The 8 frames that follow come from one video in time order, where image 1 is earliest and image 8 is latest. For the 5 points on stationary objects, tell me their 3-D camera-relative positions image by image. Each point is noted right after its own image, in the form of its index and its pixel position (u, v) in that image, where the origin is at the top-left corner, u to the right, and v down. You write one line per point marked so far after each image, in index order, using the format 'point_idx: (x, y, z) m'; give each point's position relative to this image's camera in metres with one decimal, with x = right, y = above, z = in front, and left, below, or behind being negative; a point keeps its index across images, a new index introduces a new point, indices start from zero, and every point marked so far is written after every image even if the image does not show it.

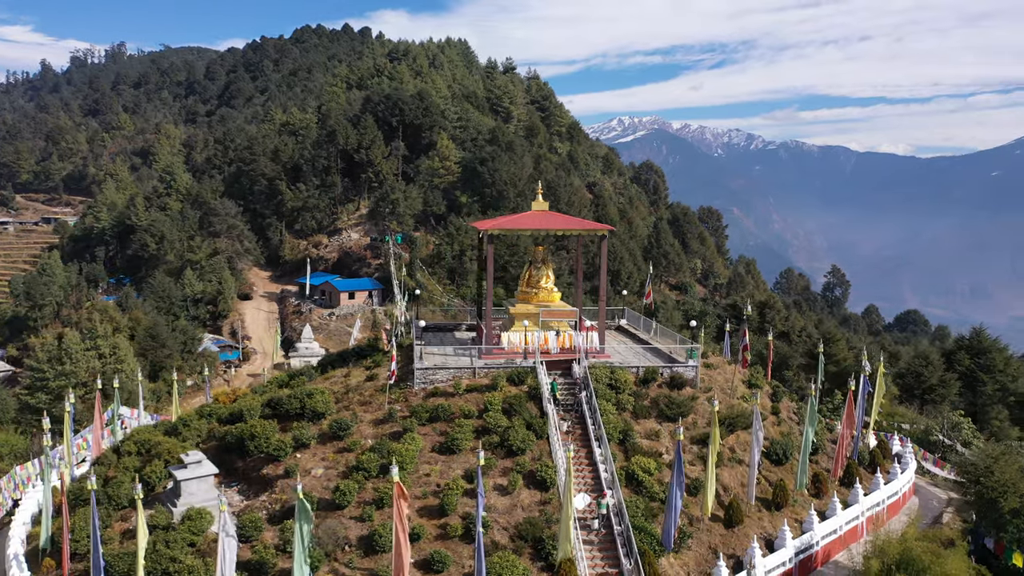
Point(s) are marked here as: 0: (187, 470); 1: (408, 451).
0: (-7.0, -3.9, +17.3) m
1: (-2.2, -3.5, +17.4) m
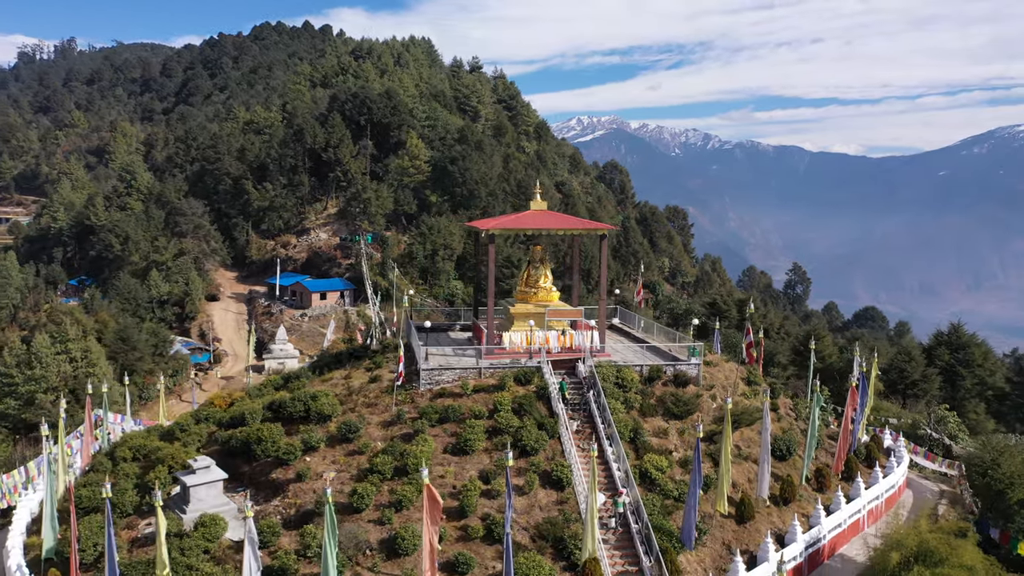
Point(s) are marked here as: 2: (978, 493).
0: (-6.6, -3.9, +17.0) m
1: (-1.9, -3.5, +17.3) m
2: (+9.9, -4.3, +17.1) m
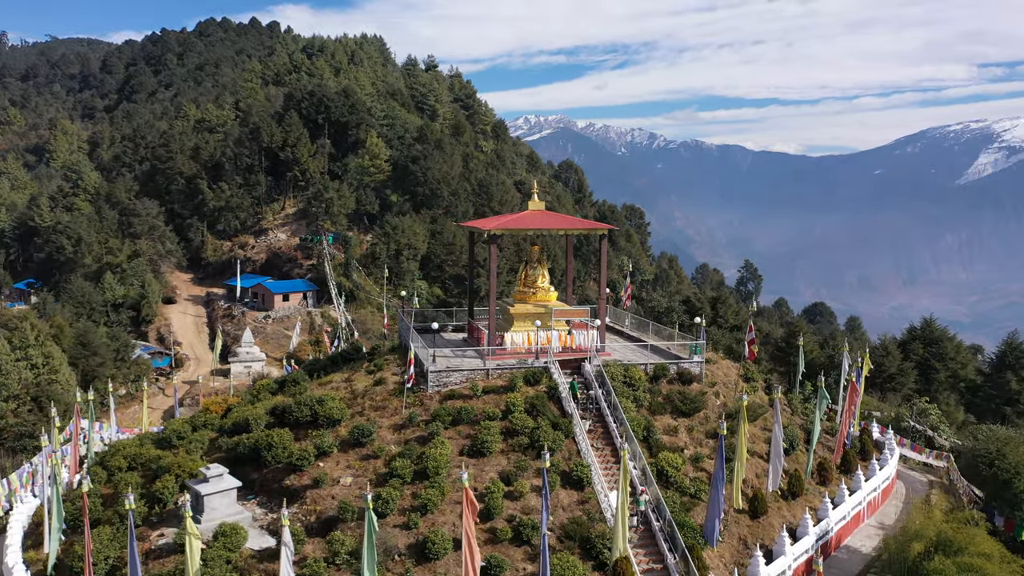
0: (-6.2, -4.0, +16.6) m
1: (-1.5, -3.6, +17.2) m
2: (+10.3, -4.2, +17.7) m
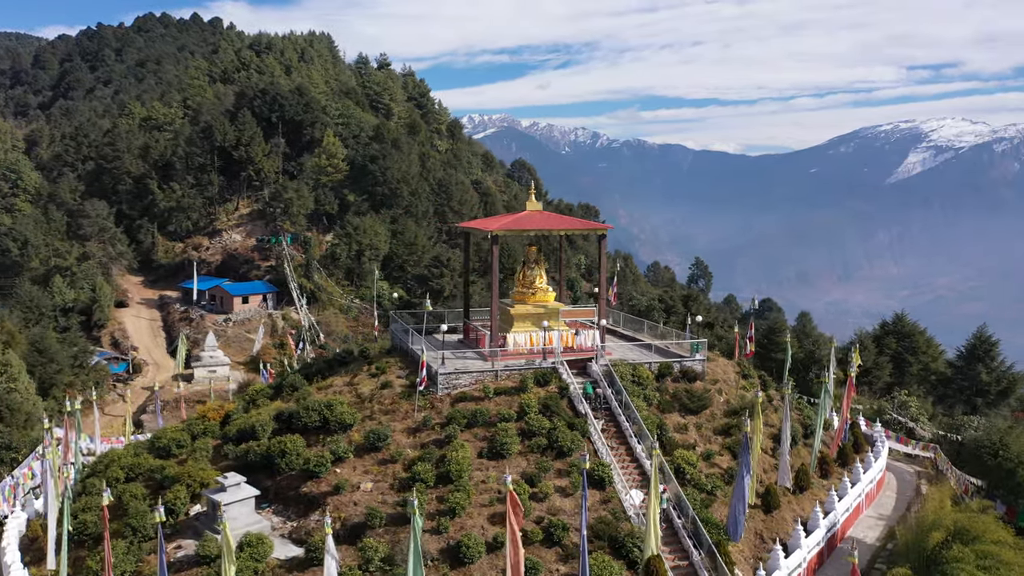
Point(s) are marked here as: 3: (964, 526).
0: (-5.7, -4.1, +16.1) m
1: (-1.0, -3.6, +17.1) m
2: (+10.7, -4.2, +18.3) m
3: (+8.8, -4.6, +15.7) m
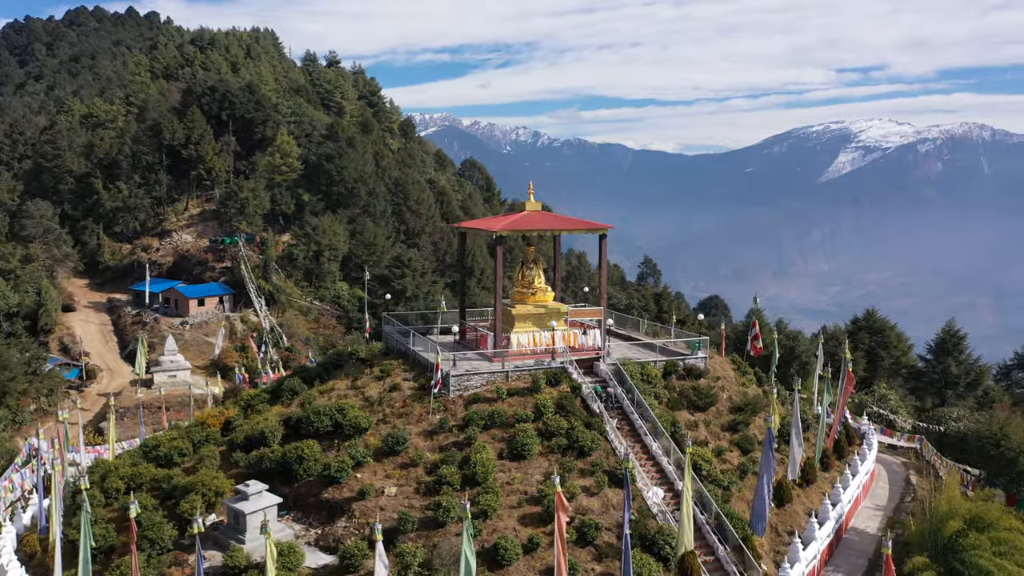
0: (-5.1, -4.1, +15.8) m
1: (-0.5, -3.6, +17.0) m
2: (+11.1, -4.1, +19.1) m
3: (+9.4, -4.5, +16.3) m
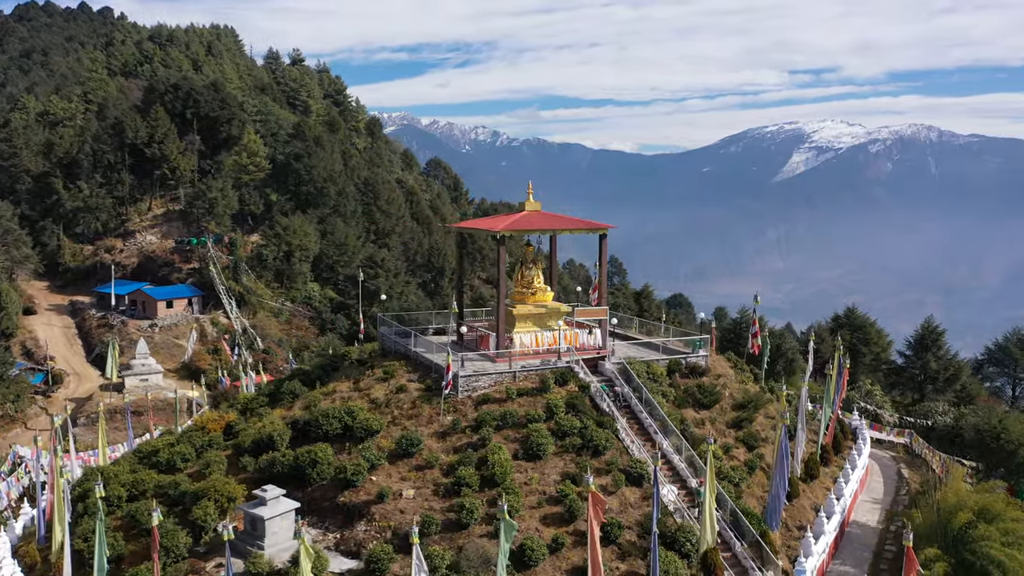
0: (-4.6, -4.2, +15.5) m
1: (-0.2, -3.6, +16.9) m
2: (+11.4, -4.0, +19.6) m
3: (+9.7, -4.5, +16.7) m
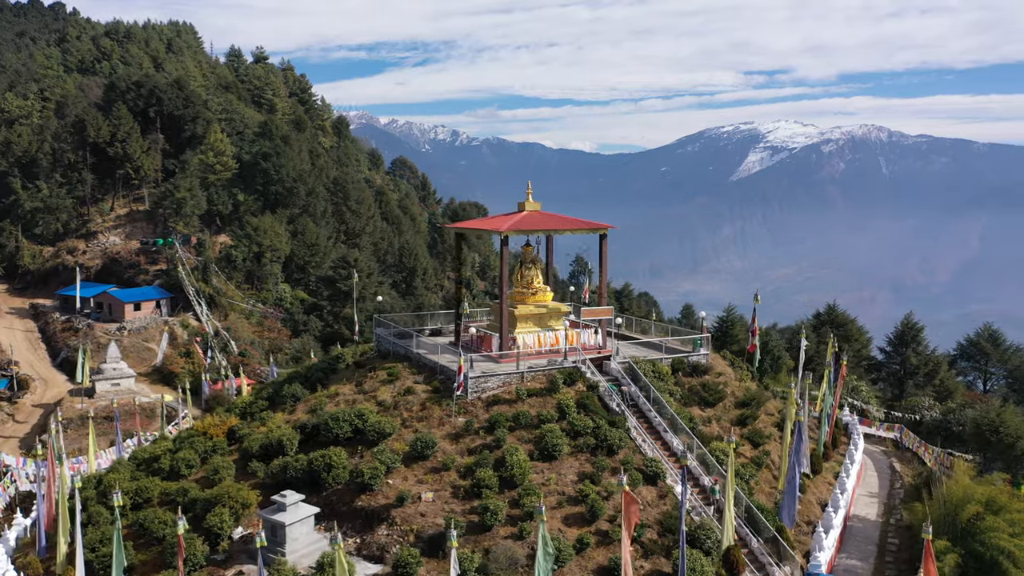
0: (-4.2, -4.2, +15.3) m
1: (+0.2, -3.6, +16.9) m
2: (+11.6, -4.0, +20.1) m
3: (+10.1, -4.4, +17.2) m
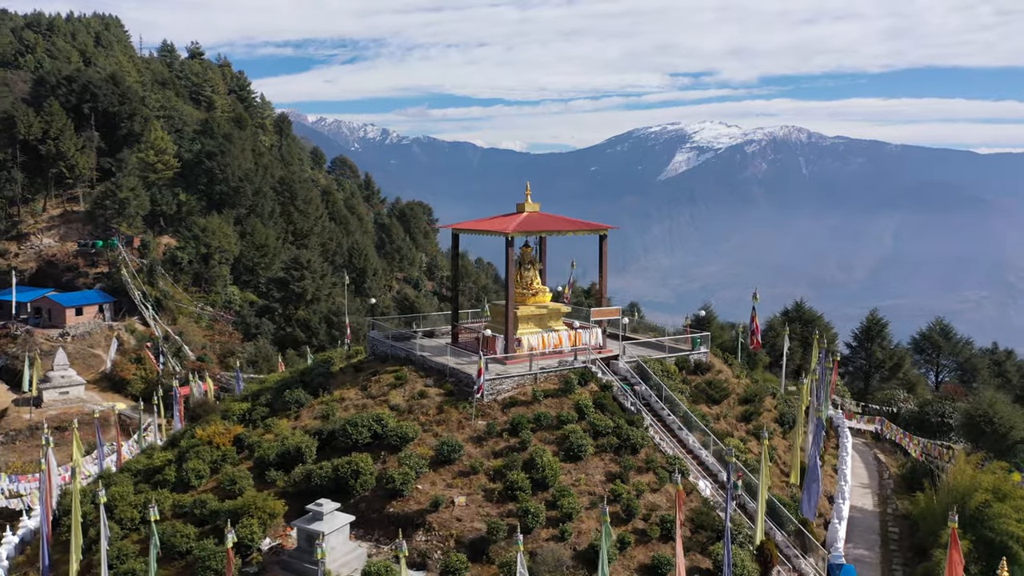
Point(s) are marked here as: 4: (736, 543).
0: (-3.4, -4.3, +14.9) m
1: (+0.8, -3.7, +16.9) m
2: (+12.0, -3.9, +21.0) m
3: (+10.7, -4.4, +18.0) m
4: (+4.4, -5.1, +16.2) m
